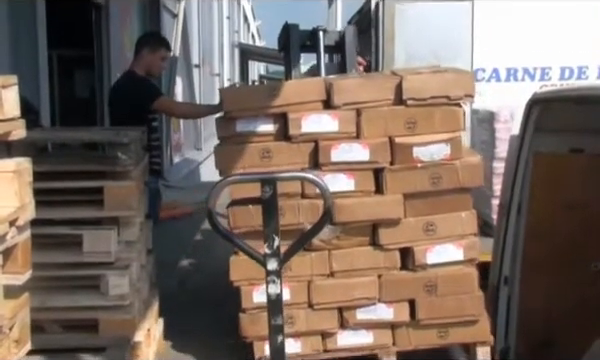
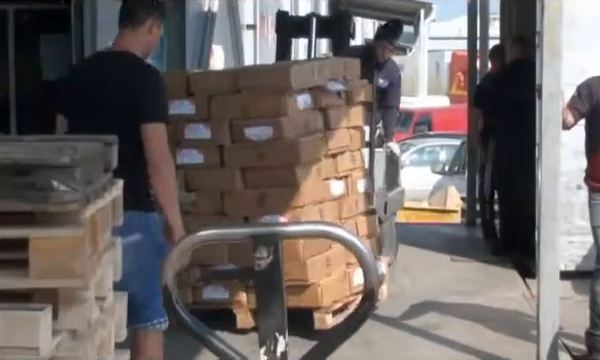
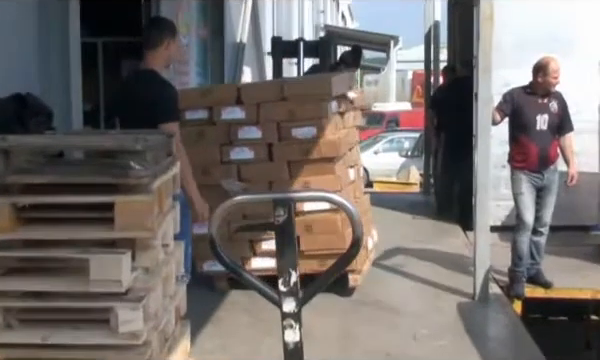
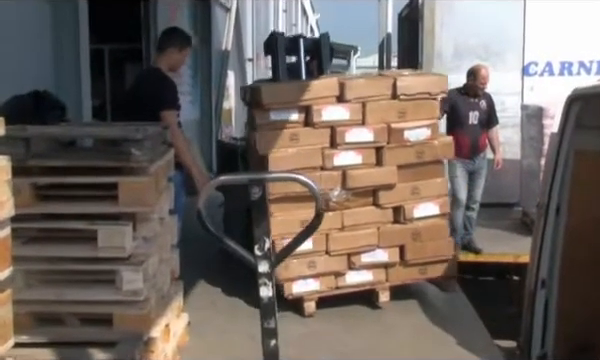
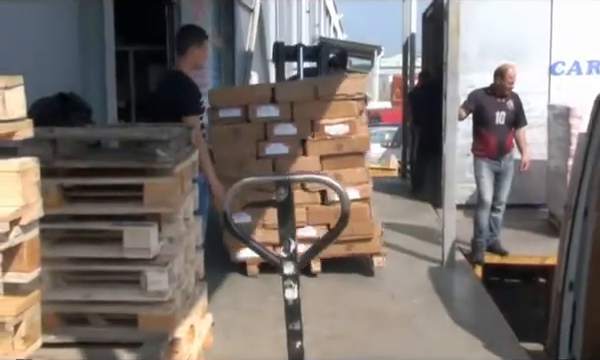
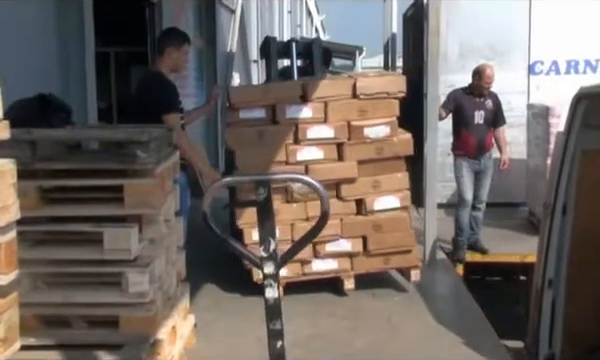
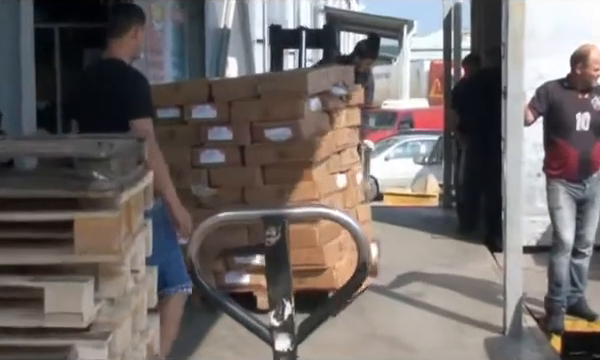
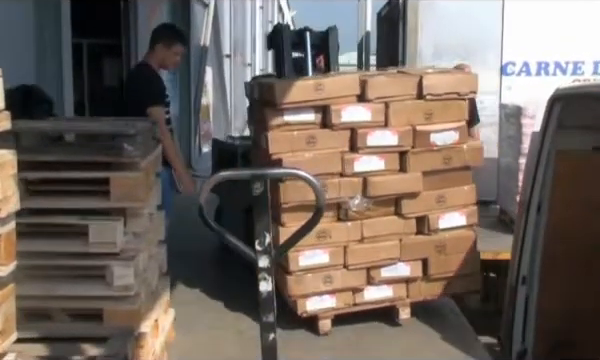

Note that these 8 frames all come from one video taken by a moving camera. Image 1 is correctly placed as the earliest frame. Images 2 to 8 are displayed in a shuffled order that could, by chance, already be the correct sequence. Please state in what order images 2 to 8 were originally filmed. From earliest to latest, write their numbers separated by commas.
8, 4, 6, 5, 3, 7, 2
